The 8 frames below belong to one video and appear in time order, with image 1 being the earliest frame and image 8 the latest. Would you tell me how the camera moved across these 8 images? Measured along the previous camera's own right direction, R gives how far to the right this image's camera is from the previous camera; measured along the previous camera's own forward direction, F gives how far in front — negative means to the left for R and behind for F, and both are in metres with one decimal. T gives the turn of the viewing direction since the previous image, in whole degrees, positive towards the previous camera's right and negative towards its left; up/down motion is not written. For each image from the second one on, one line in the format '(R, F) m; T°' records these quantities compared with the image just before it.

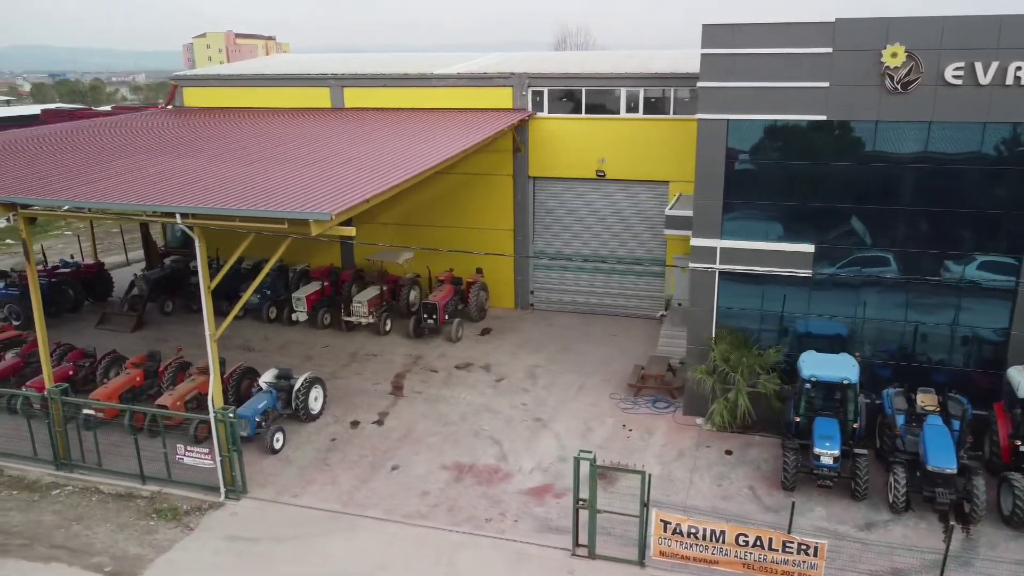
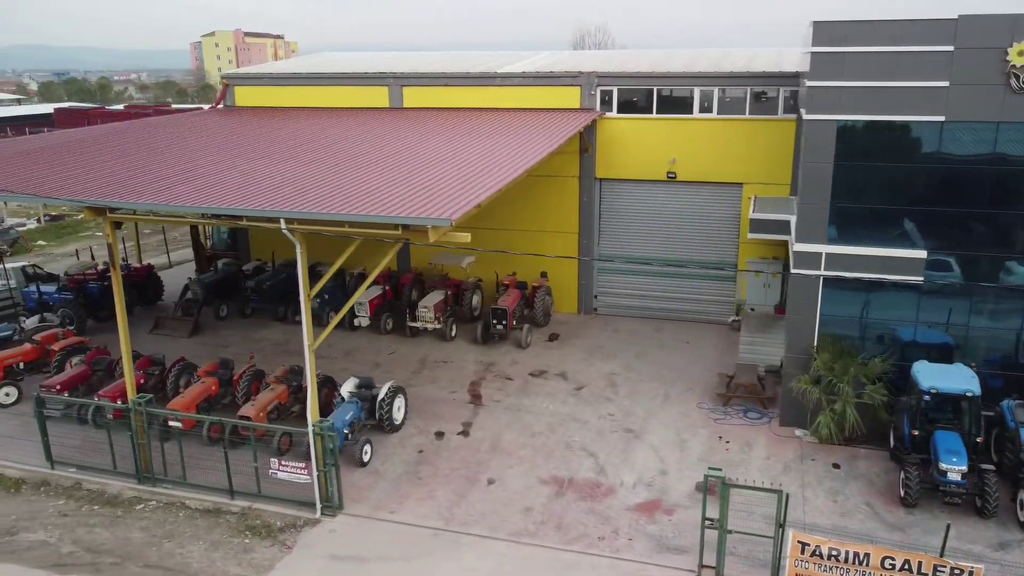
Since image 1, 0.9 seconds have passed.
(-1.4, +0.4) m; 0°
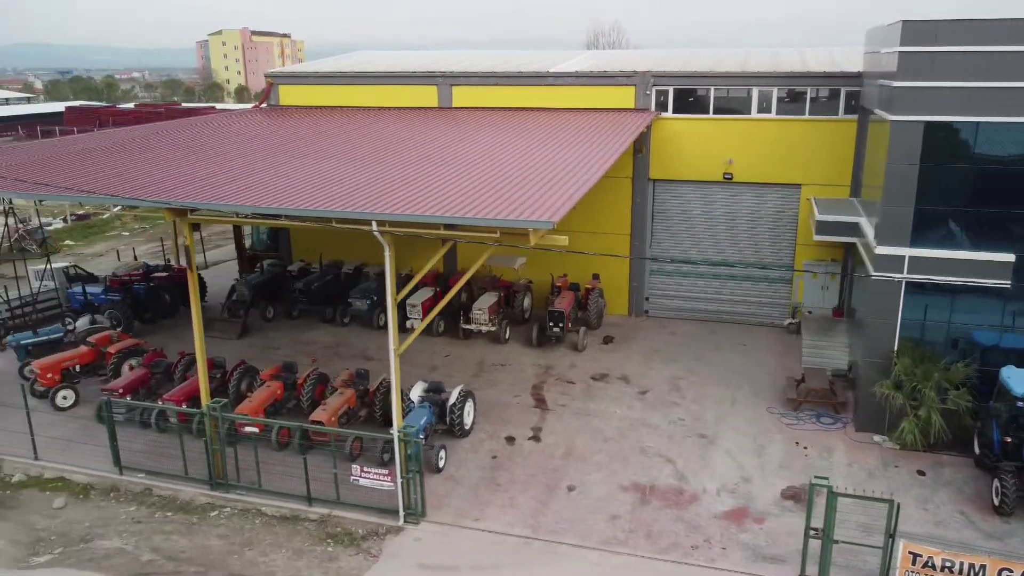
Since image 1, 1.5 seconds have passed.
(-1.1, +0.2) m; 0°
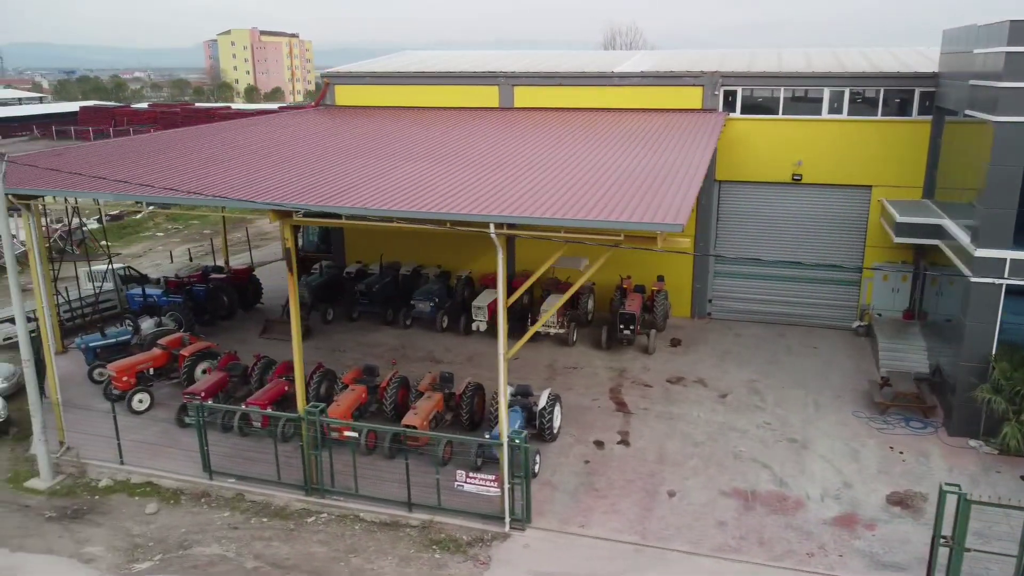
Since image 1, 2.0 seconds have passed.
(-1.3, +0.1) m; 0°
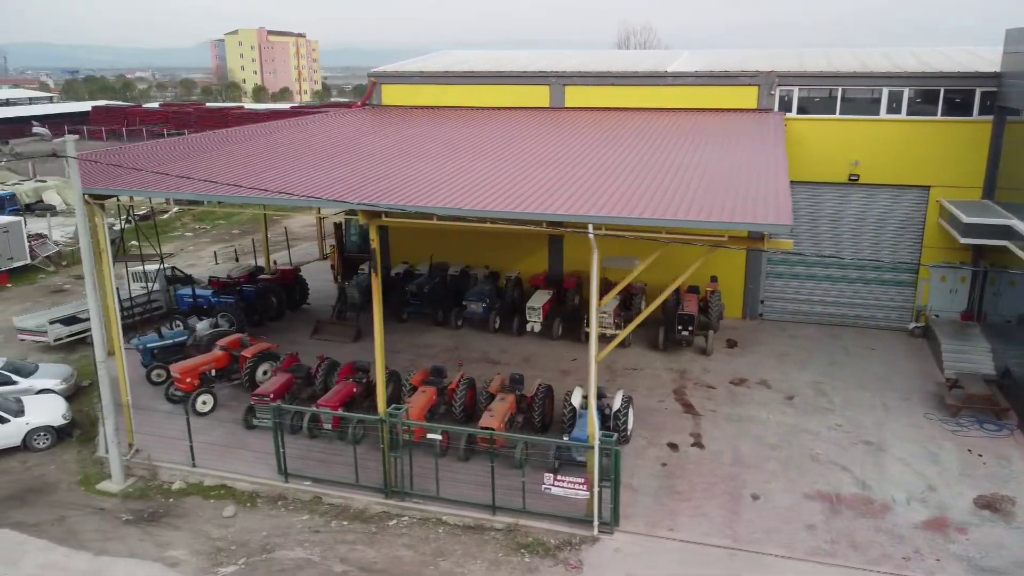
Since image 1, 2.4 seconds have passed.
(-1.1, +0.1) m; 0°
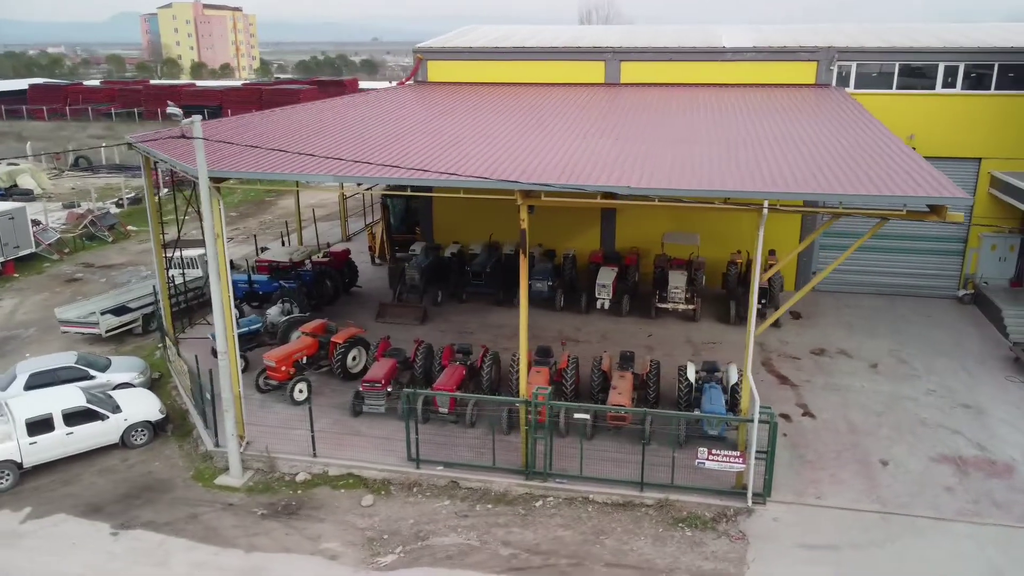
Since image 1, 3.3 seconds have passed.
(-2.7, +0.2) m; +5°
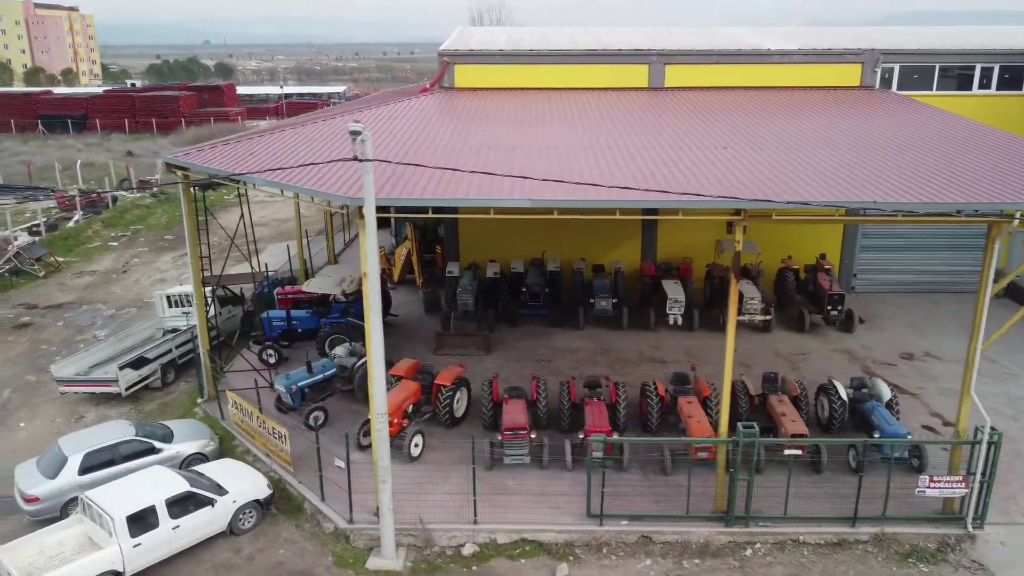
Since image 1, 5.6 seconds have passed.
(-3.9, +1.6) m; +10°
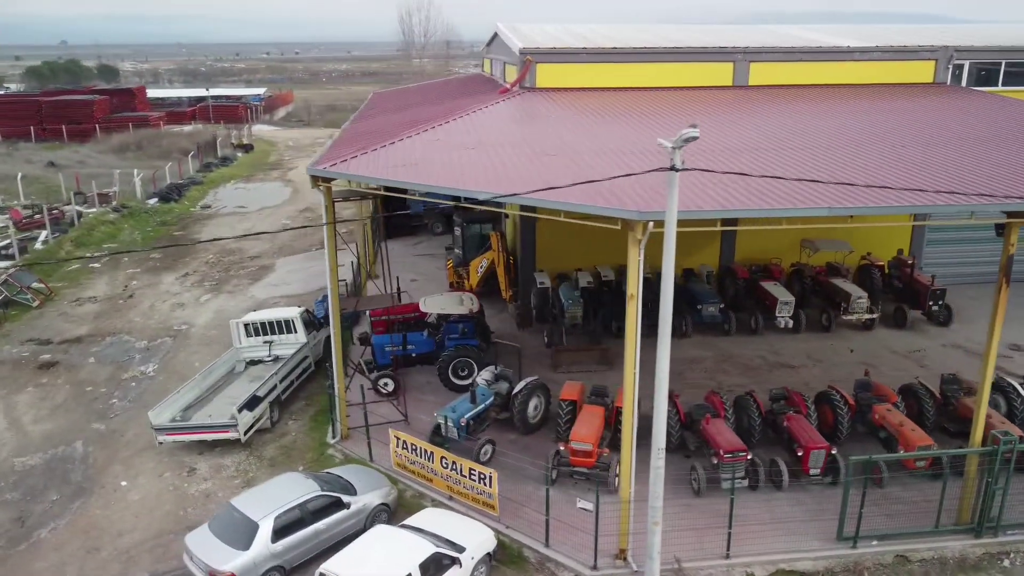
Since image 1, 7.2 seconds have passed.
(-3.9, +1.1) m; +8°
